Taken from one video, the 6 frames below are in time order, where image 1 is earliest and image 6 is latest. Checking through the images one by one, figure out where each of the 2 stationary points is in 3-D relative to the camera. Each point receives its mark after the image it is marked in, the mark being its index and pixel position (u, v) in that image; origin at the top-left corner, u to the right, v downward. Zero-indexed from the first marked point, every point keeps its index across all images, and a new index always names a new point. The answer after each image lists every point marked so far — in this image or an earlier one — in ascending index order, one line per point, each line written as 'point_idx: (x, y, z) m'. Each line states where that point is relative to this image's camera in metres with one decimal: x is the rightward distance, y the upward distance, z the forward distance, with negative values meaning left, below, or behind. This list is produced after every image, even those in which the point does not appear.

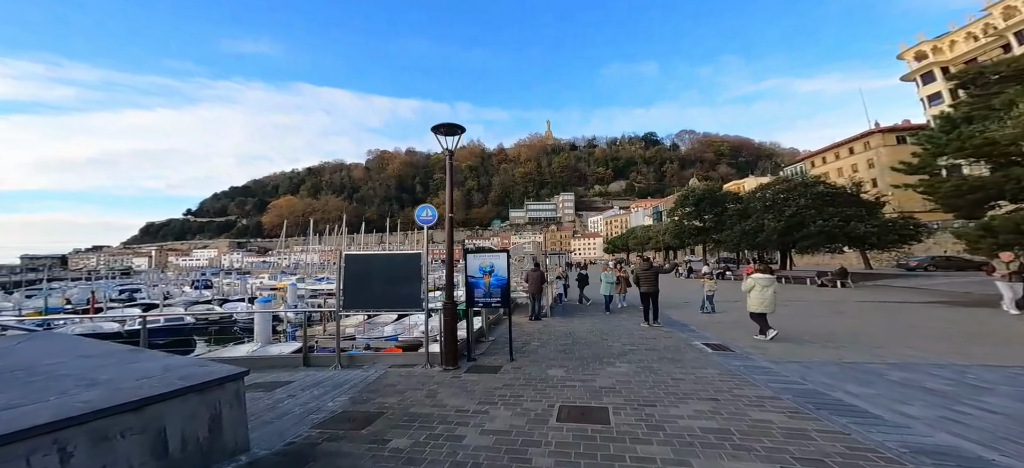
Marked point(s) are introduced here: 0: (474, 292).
0: (-0.7, -1.2, +7.9) m
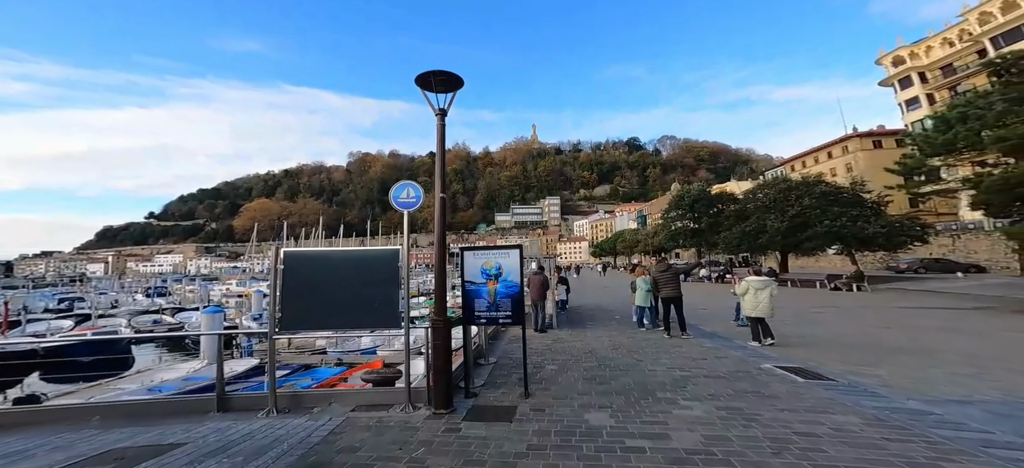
0: (-0.6, -1.0, +5.9) m
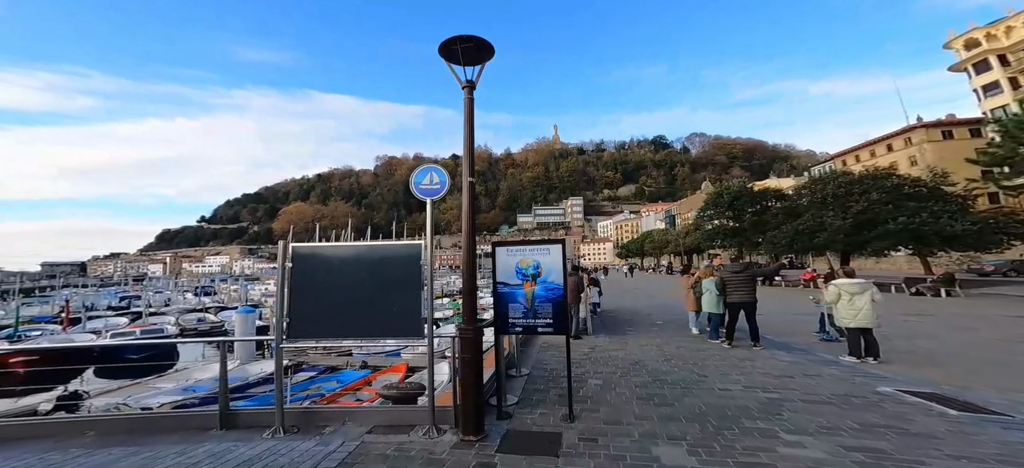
0: (0.0, -0.9, +5.1) m
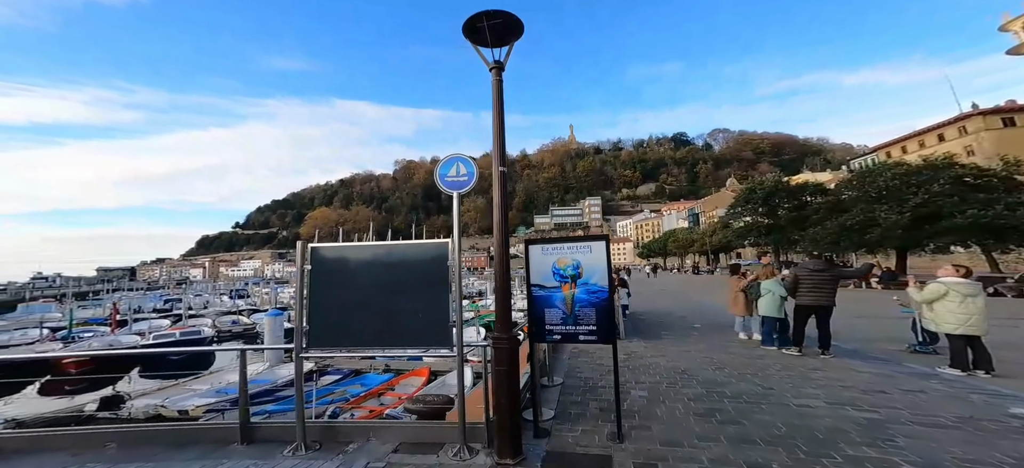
0: (+0.4, -0.9, +4.6) m
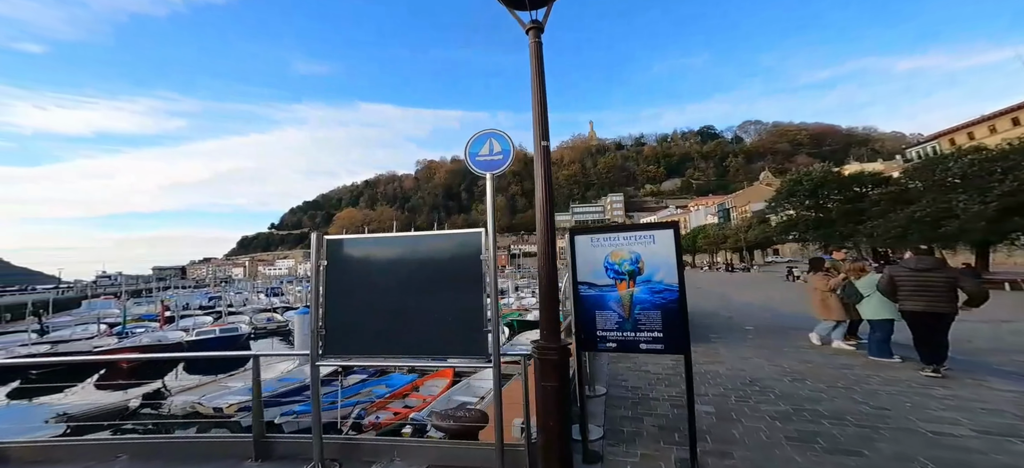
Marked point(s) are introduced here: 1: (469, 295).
0: (+0.8, -0.8, +3.9) m
1: (-0.4, -0.6, +3.6) m
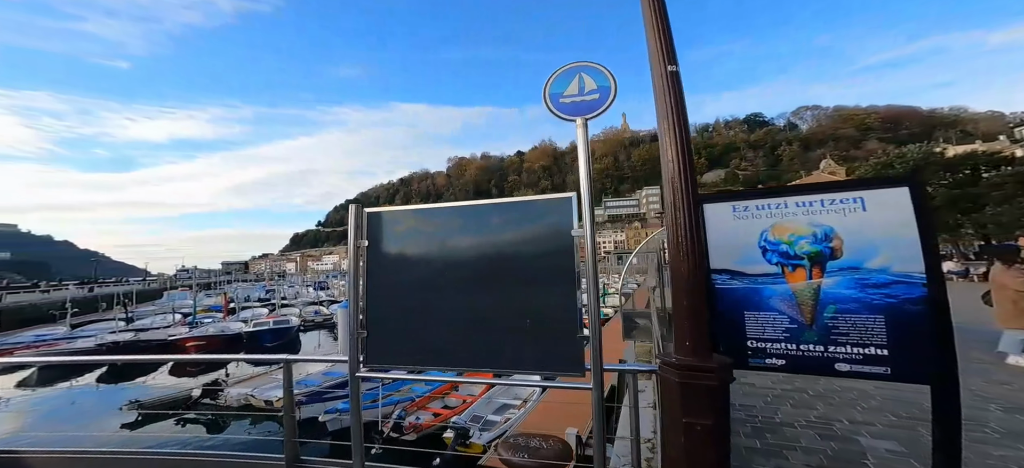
0: (+1.6, -0.6, +2.6) m
1: (+0.4, -0.3, +2.5) m
